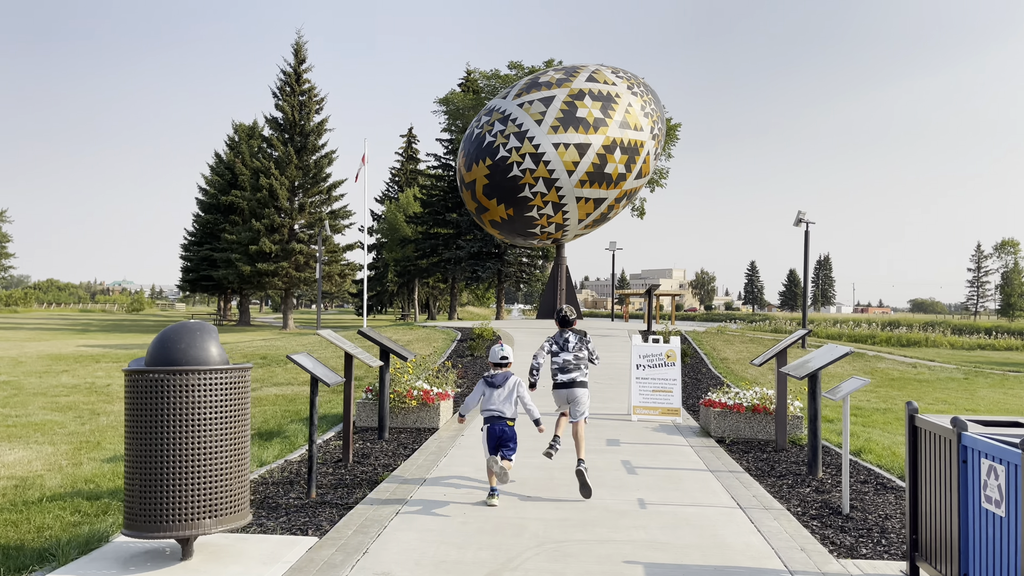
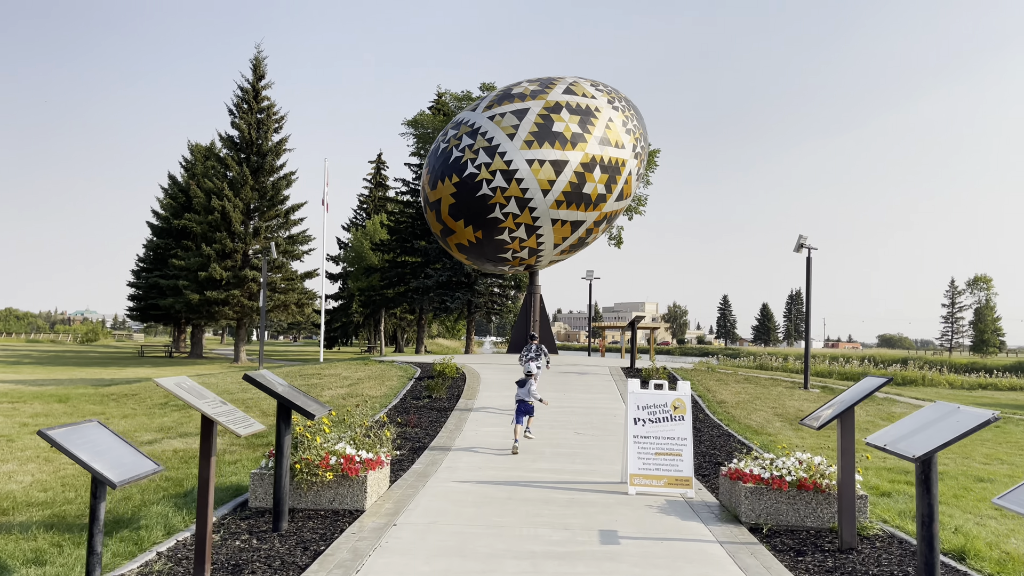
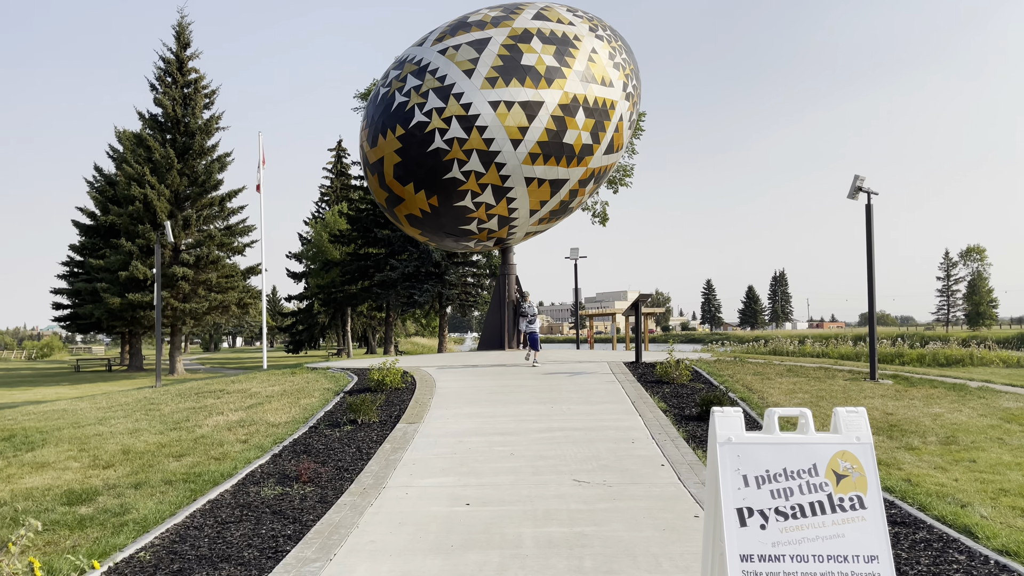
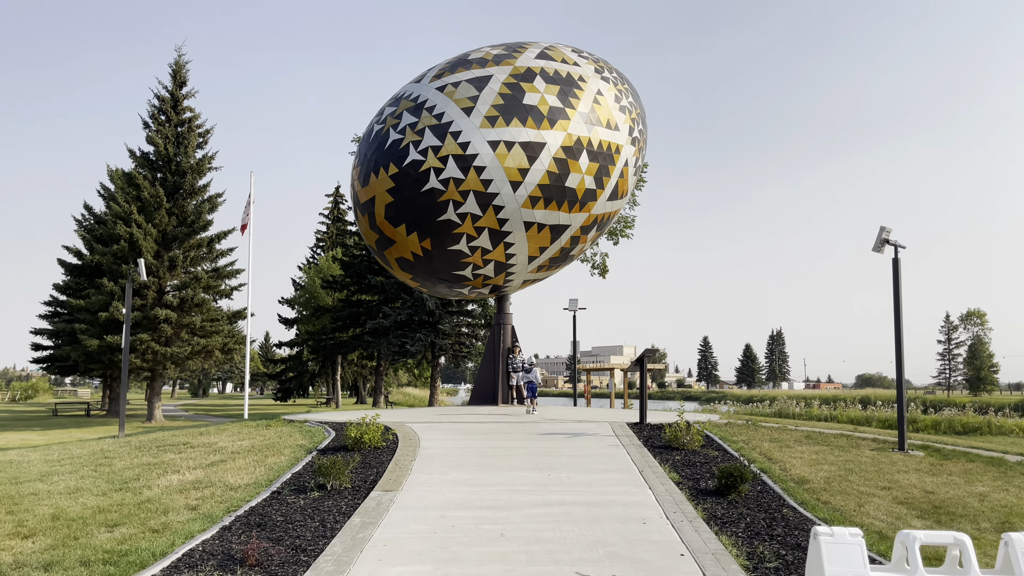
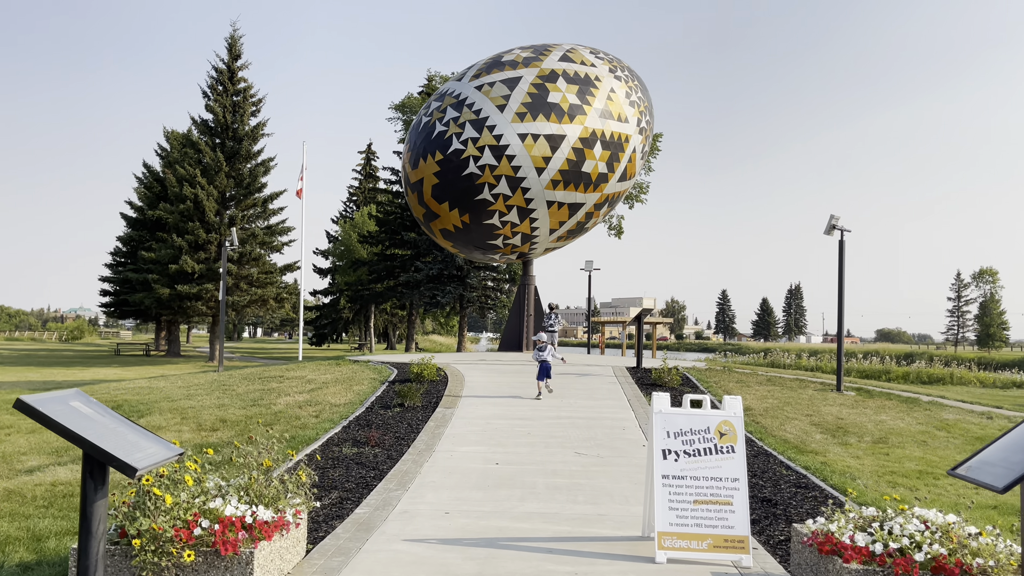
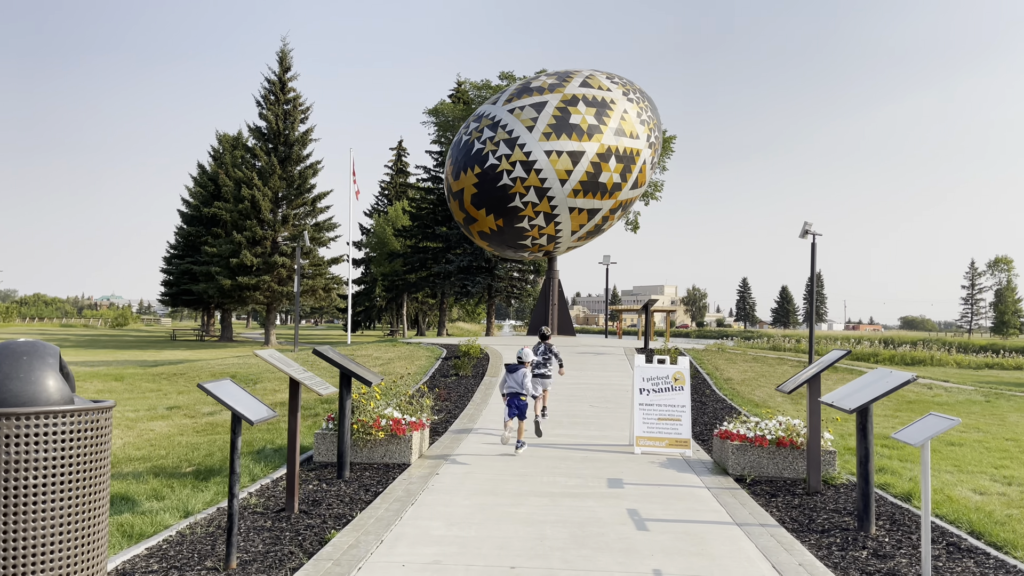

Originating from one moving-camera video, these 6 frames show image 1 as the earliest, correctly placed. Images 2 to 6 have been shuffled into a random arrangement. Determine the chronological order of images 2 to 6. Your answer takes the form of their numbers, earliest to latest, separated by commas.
6, 2, 5, 3, 4
